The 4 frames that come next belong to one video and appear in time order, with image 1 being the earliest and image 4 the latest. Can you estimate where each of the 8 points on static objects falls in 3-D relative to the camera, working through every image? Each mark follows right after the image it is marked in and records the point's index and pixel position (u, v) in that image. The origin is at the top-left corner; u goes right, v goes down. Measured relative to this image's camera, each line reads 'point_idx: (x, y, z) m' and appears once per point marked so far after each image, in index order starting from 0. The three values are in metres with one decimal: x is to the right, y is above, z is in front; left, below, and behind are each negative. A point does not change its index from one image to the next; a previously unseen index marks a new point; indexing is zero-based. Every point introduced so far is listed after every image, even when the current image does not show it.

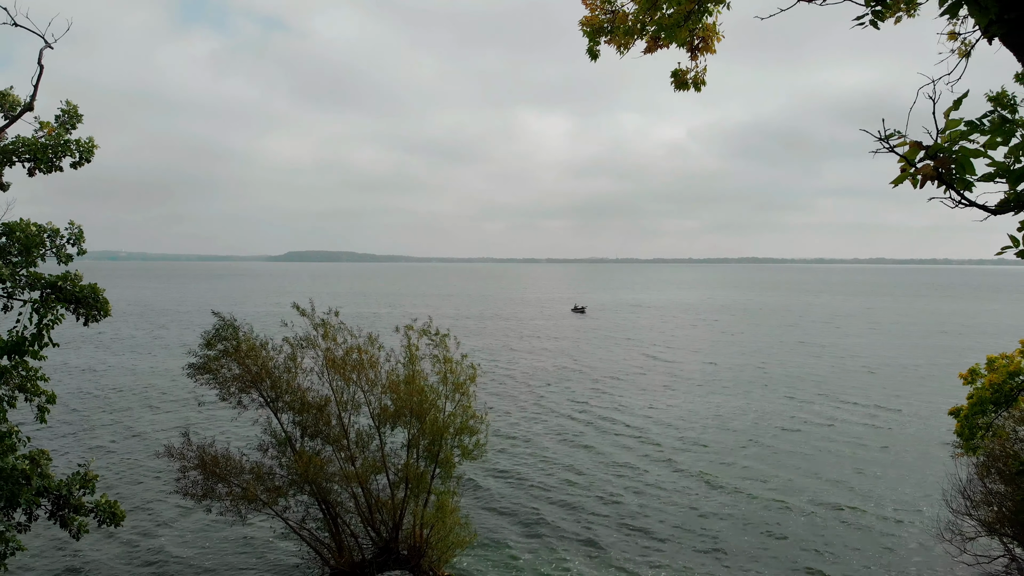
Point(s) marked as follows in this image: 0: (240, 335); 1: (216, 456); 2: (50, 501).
0: (-7.9, -1.4, +16.7) m
1: (-8.4, -4.8, +16.1) m
2: (-9.7, -4.5, +12.1) m
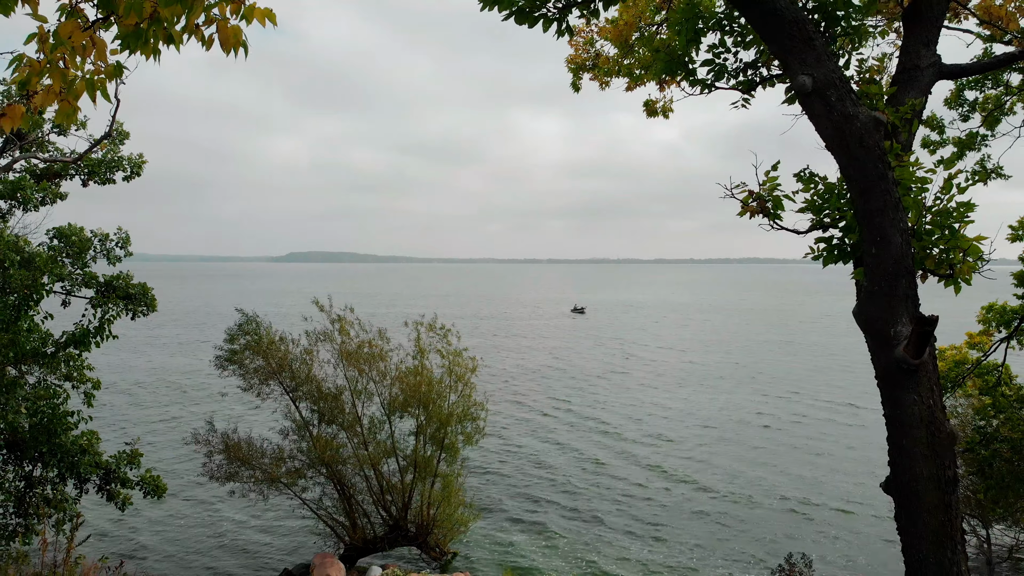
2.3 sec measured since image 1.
0: (-8.0, -1.3, +18.2) m
1: (-8.4, -4.7, +17.6) m
2: (-9.7, -4.4, +13.6) m
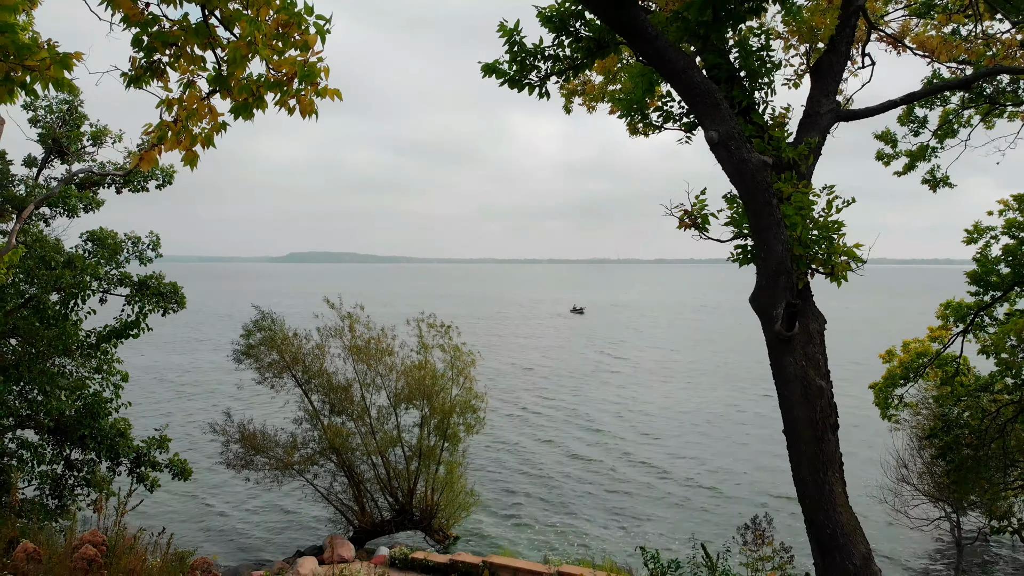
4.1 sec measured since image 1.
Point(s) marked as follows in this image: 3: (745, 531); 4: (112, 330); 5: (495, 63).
0: (-8.0, -1.3, +19.5) m
1: (-8.4, -4.7, +18.9) m
2: (-9.8, -4.4, +14.8) m
3: (+3.9, -4.1, +9.6) m
4: (-9.7, -1.0, +13.9) m
5: (-0.1, +1.9, +4.9) m
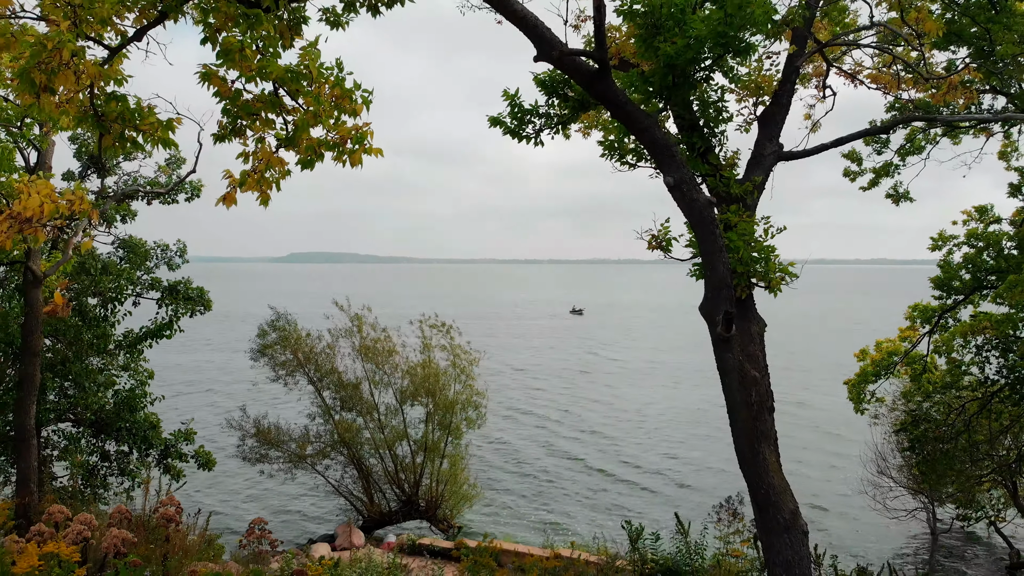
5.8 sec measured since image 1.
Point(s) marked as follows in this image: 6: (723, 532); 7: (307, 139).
0: (-8.0, -1.4, +20.7) m
1: (-8.4, -4.8, +20.1) m
2: (-9.8, -4.5, +16.0) m
3: (+3.9, -4.2, +10.8) m
4: (-9.7, -1.1, +15.1) m
5: (-0.1, +1.8, +6.1) m
6: (+3.9, -4.5, +10.6) m
7: (-1.8, +1.3, +5.1) m
